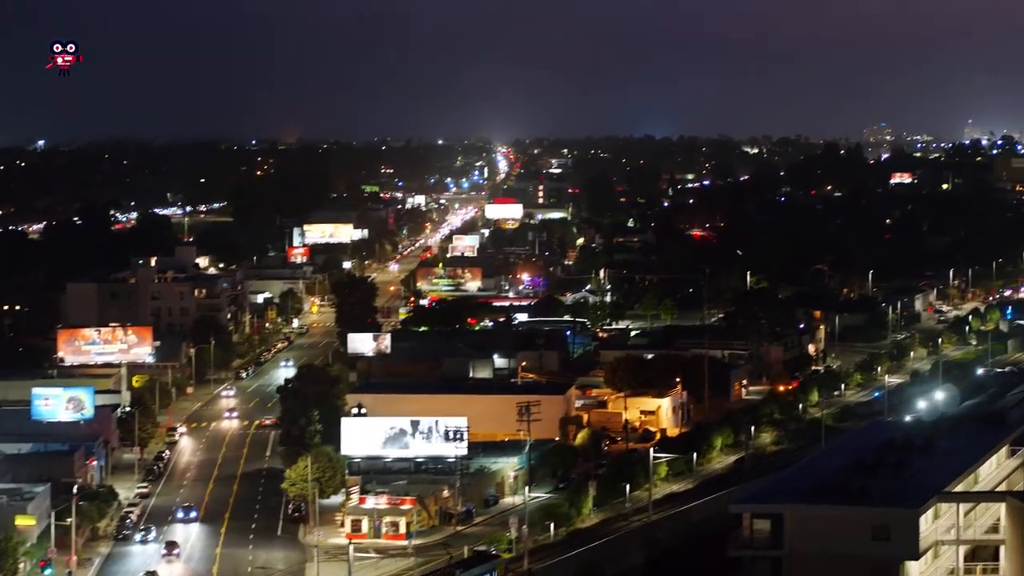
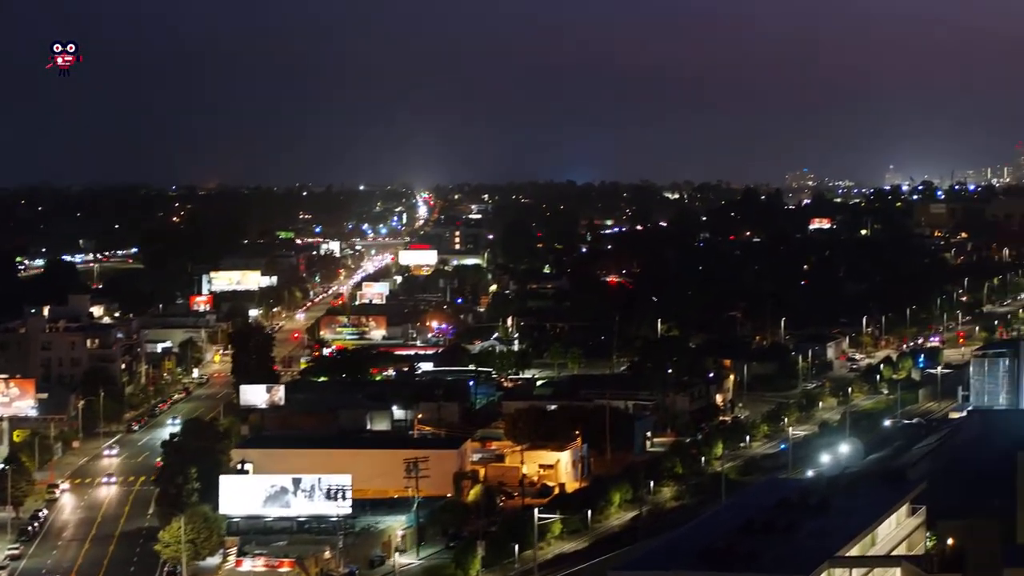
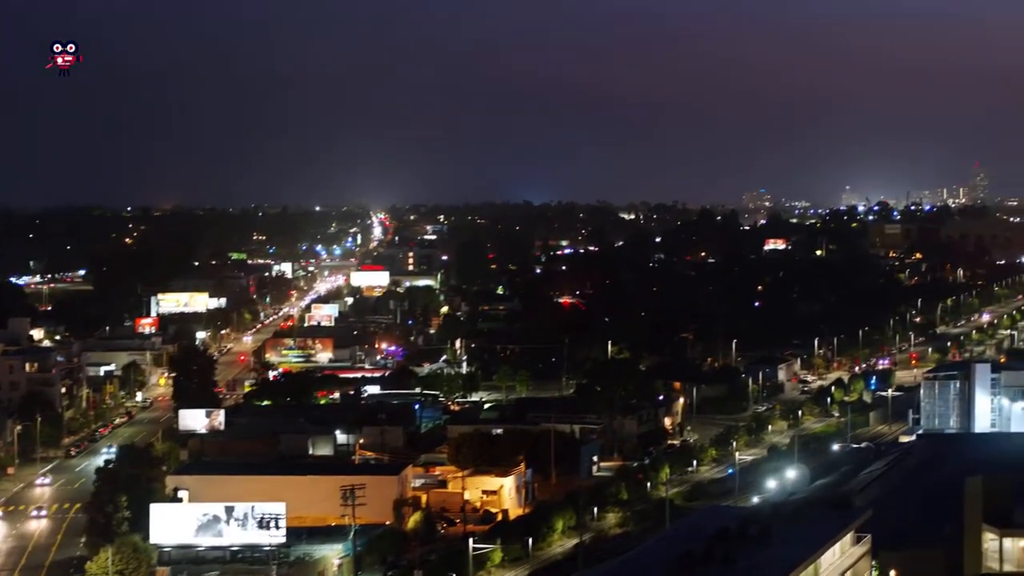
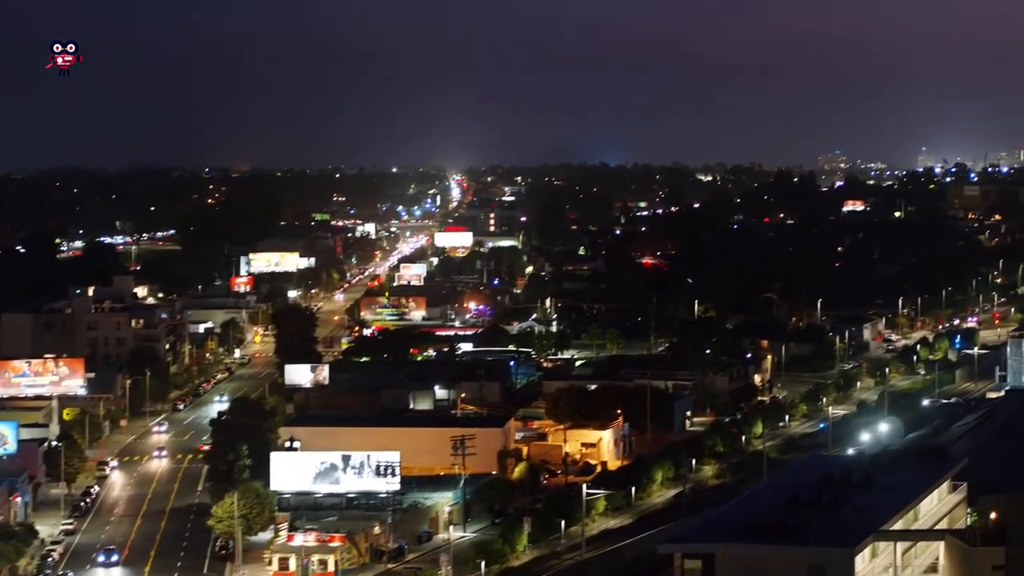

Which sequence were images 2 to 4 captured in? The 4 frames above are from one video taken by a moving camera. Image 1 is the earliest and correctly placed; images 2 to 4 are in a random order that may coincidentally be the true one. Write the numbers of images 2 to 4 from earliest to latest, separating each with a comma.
4, 2, 3
